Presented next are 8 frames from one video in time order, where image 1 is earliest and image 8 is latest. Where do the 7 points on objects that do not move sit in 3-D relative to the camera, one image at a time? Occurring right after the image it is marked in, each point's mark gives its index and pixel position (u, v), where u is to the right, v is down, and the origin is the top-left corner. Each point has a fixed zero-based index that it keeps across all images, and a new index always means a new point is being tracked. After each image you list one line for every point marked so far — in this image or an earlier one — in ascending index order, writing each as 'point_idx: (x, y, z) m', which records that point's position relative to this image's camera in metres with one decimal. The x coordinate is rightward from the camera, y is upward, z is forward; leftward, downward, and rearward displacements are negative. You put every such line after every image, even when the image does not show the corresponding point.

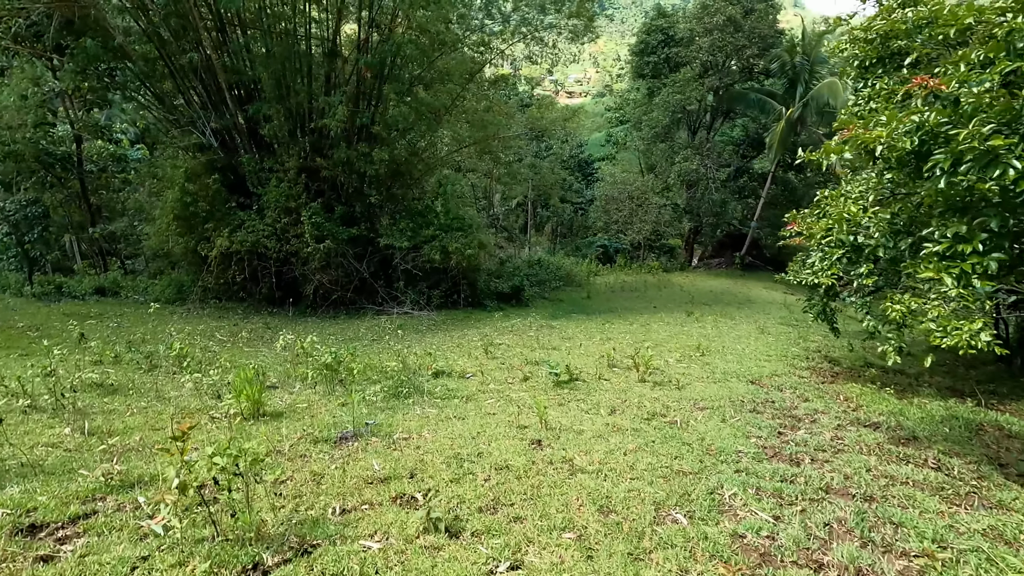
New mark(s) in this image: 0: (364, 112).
0: (-2.7, +3.2, +9.7) m
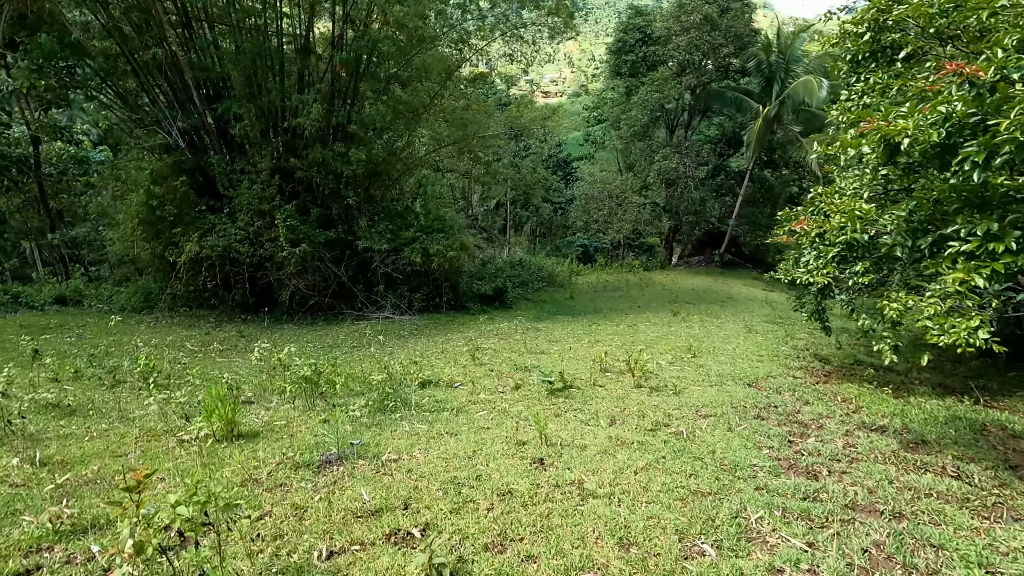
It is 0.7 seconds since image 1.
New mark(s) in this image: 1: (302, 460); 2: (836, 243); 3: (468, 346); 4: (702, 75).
0: (-3.0, +3.1, +9.4) m
1: (-1.1, -0.9, +2.7) m
2: (+3.0, +0.4, +5.0) m
3: (-0.6, -0.8, +7.3) m
4: (+6.0, +6.7, +16.9) m
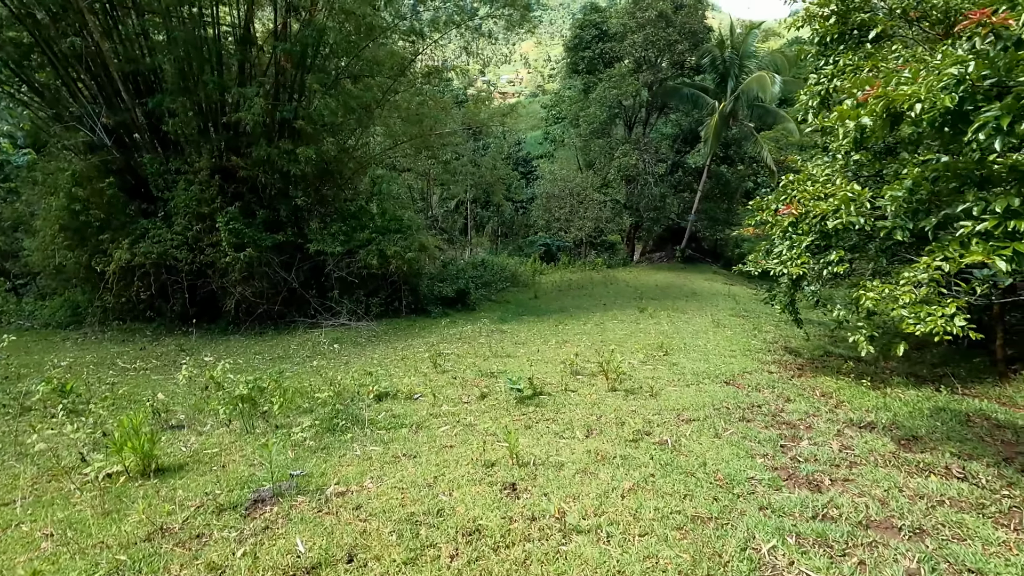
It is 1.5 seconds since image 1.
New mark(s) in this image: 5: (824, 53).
0: (-3.7, +3.0, +8.8) m
1: (-1.2, -0.9, +2.3) m
2: (+2.7, +0.5, +4.8) m
3: (-1.1, -0.8, +6.9) m
4: (+4.6, +6.8, +16.9) m
5: (+2.9, +2.2, +5.0) m
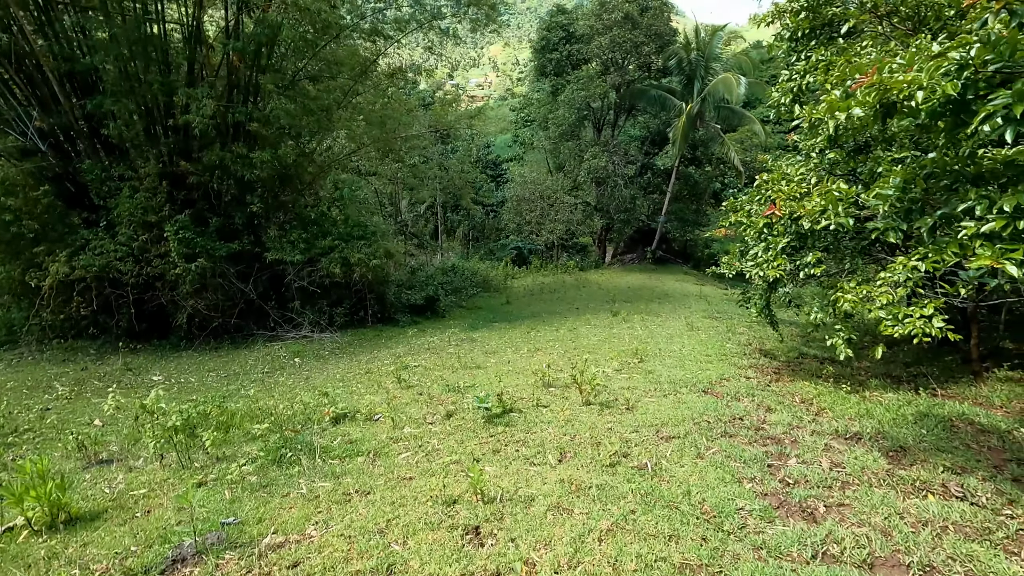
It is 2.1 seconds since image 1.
0: (-4.3, +2.8, +8.3) m
1: (-1.4, -1.0, +2.0) m
2: (+2.4, +0.5, +4.7) m
3: (-1.4, -0.9, +6.5) m
4: (+3.6, +6.7, +16.9) m
5: (+2.6, +2.2, +4.8) m
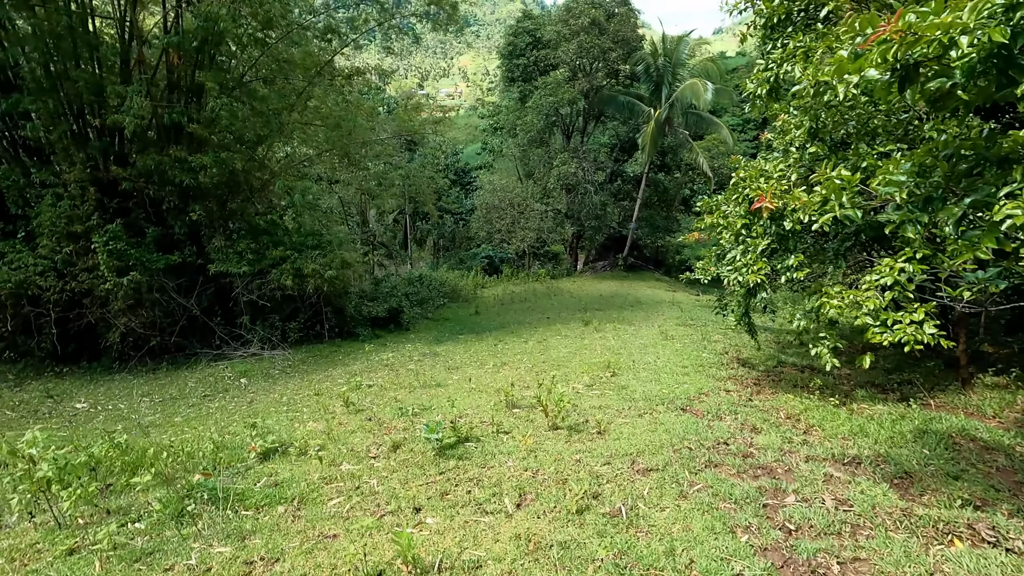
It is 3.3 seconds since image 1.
0: (-4.8, +2.6, +7.7) m
1: (-1.5, -1.1, +1.4) m
2: (+2.1, +0.5, +4.3) m
3: (-1.8, -1.1, +6.0) m
4: (+2.6, +6.5, +16.7) m
5: (+2.2, +2.1, +4.5) m
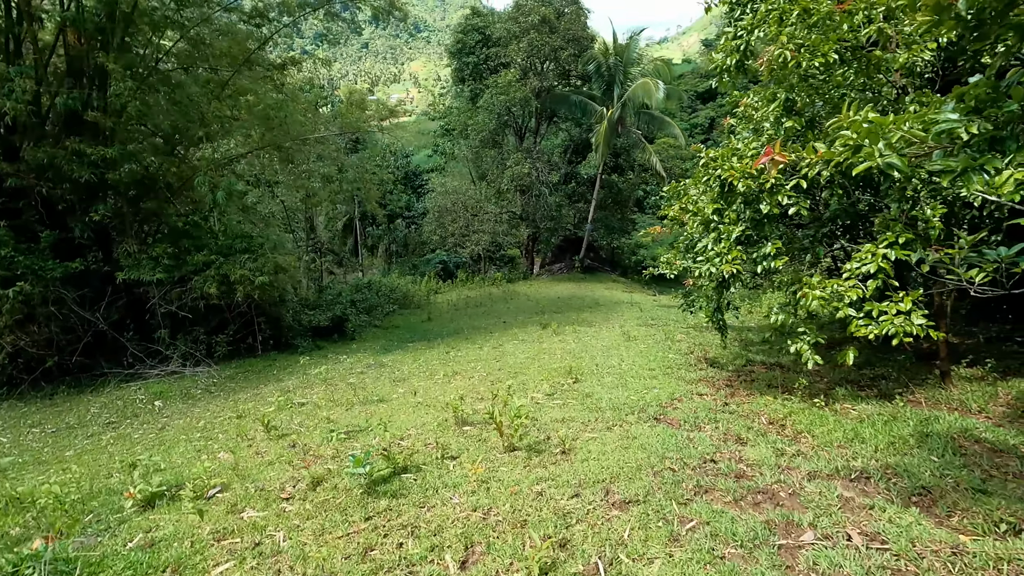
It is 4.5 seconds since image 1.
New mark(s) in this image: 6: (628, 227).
0: (-5.5, +2.5, +6.8) m
1: (-1.6, -1.1, +0.7) m
2: (+1.7, +0.5, +3.9) m
3: (-2.3, -1.1, +5.3) m
4: (+1.0, +6.4, +16.4) m
5: (+1.7, +2.2, +4.2) m
6: (+4.0, +2.1, +18.5) m
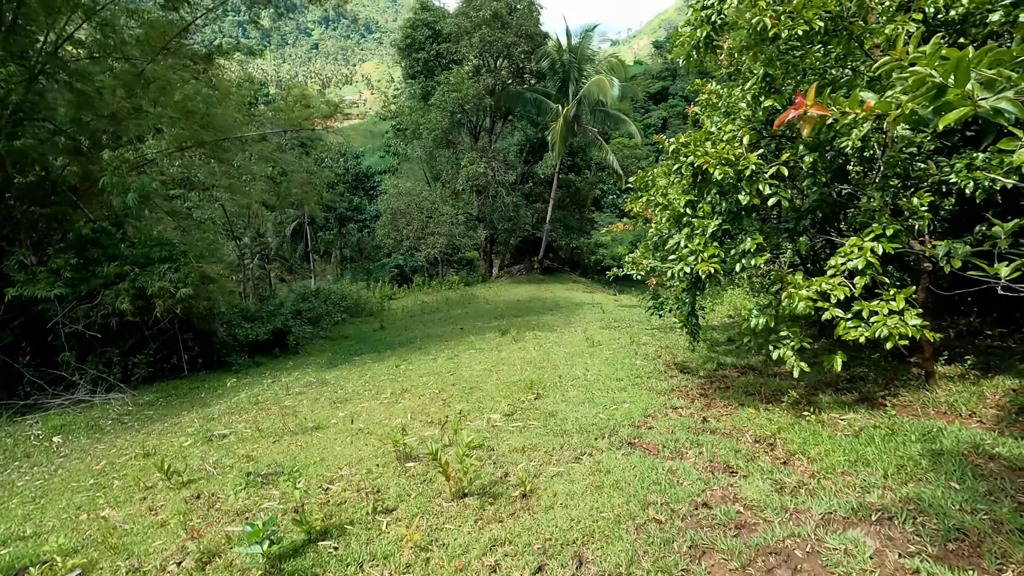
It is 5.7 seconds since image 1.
0: (-6.1, +2.2, +5.8) m
1: (-1.7, -1.1, +0.1) m
2: (+1.3, +0.5, +3.5) m
3: (-2.7, -1.3, +4.5) m
4: (-0.4, +6.3, +15.9) m
5: (+1.3, +2.2, +3.7) m
6: (+2.6, +2.1, +18.2) m
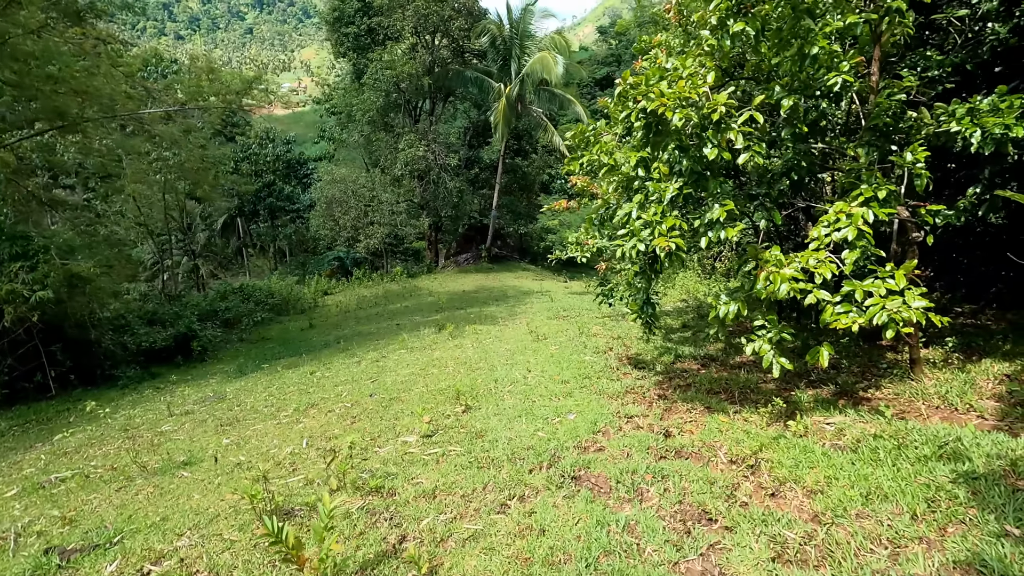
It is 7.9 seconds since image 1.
0: (-6.8, +2.1, +4.4) m
1: (-1.8, -1.2, -0.9) m
2: (+0.8, +0.6, +2.8) m
3: (-3.2, -1.3, +3.5) m
4: (-2.1, +6.6, +14.8) m
5: (+0.8, +2.3, +3.0) m
6: (+0.7, +2.5, +17.5) m
